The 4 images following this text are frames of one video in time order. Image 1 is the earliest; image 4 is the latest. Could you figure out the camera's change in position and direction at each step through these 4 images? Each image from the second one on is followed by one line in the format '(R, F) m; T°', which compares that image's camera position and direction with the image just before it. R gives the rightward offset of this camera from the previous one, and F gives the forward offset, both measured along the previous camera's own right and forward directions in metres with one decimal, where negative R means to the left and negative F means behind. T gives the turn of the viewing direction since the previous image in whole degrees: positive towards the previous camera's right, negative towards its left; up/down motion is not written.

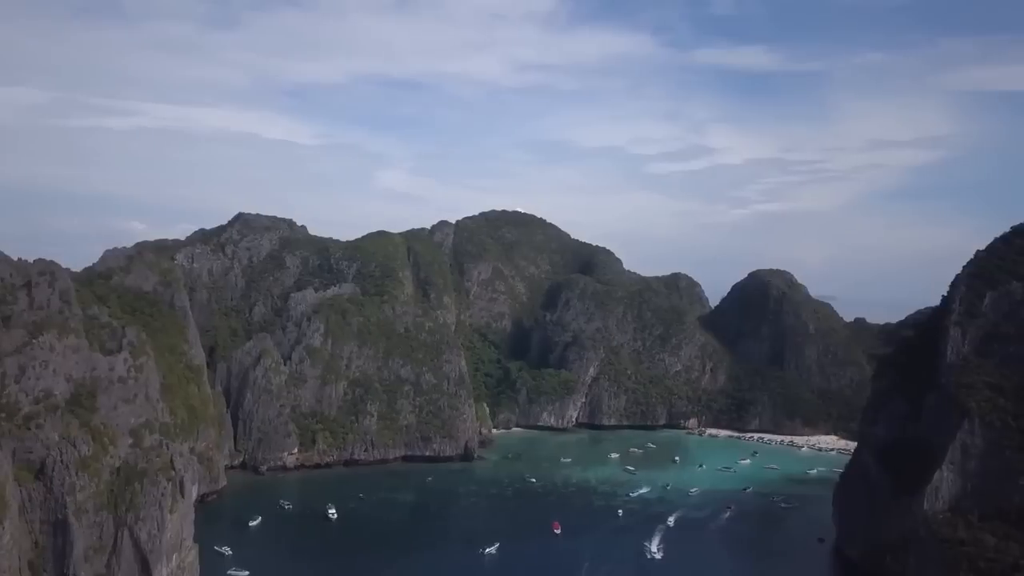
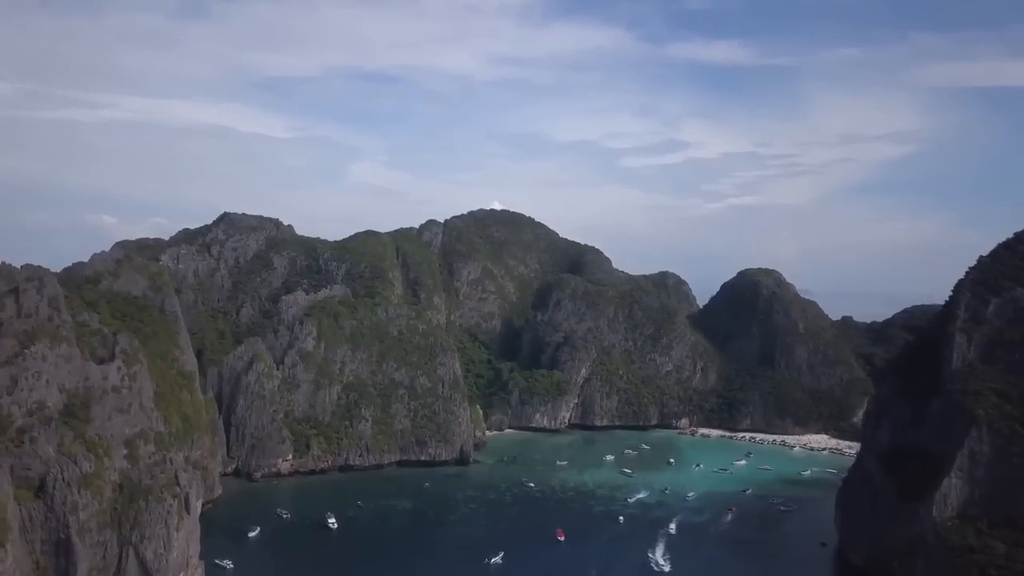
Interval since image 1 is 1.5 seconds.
(-1.8, +0.6) m; +2°
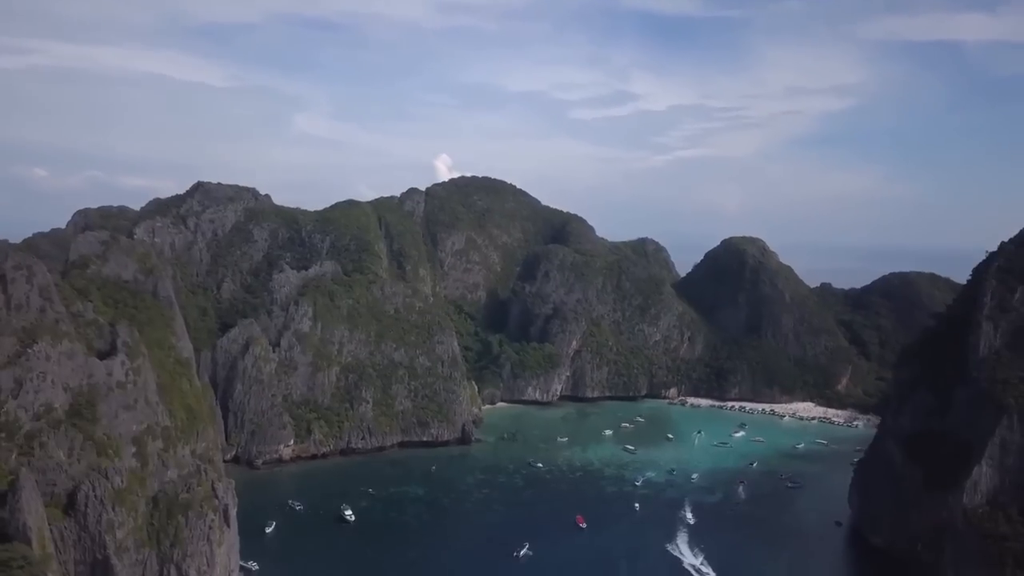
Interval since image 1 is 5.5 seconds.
(-4.9, +1.6) m; +4°
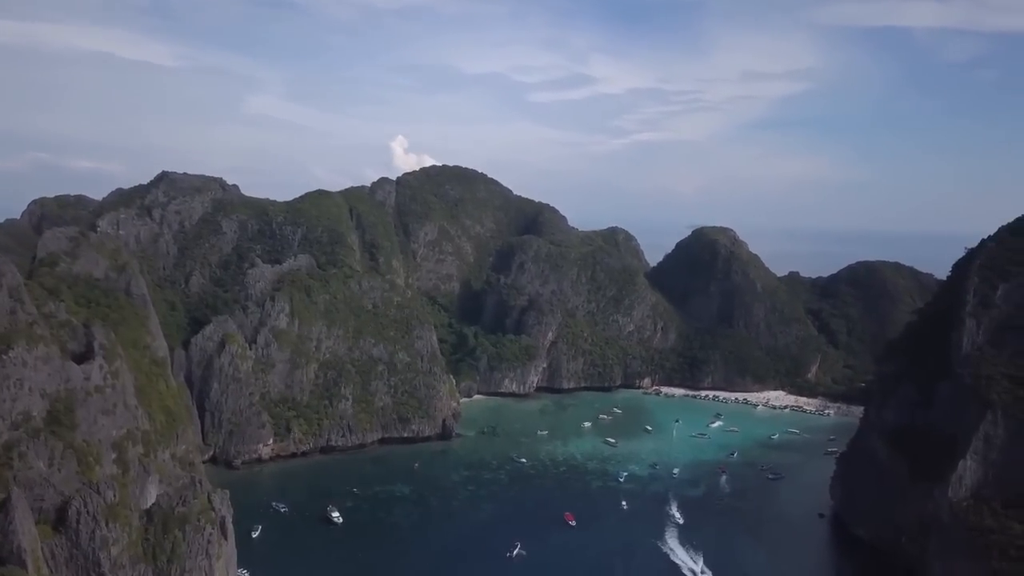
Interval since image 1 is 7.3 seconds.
(-2.1, +0.5) m; +3°
